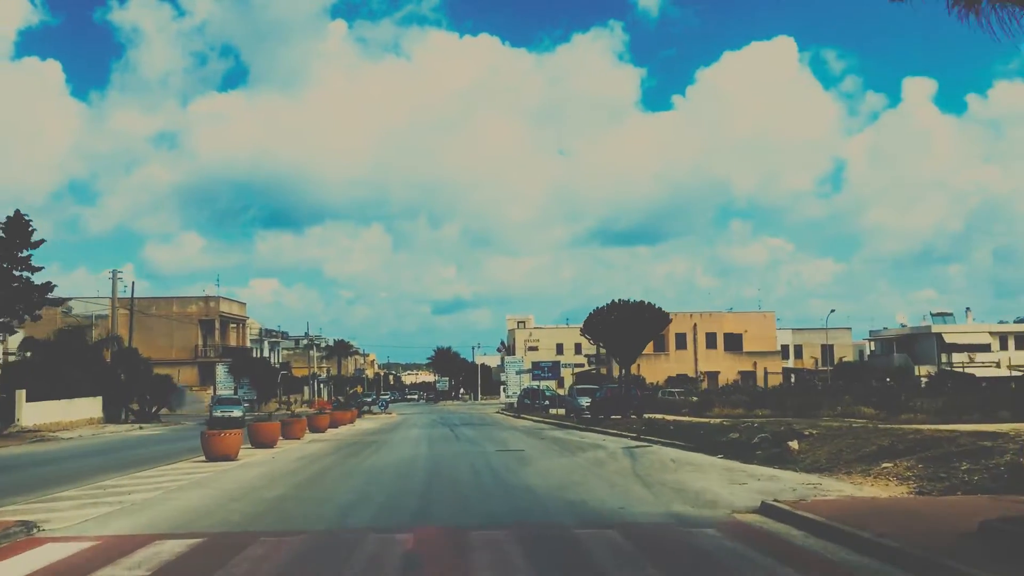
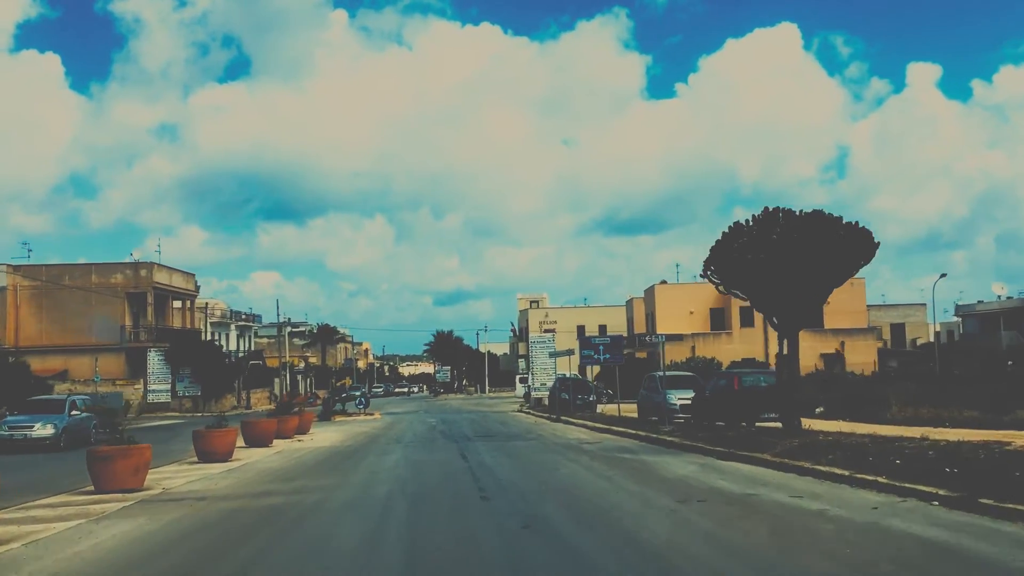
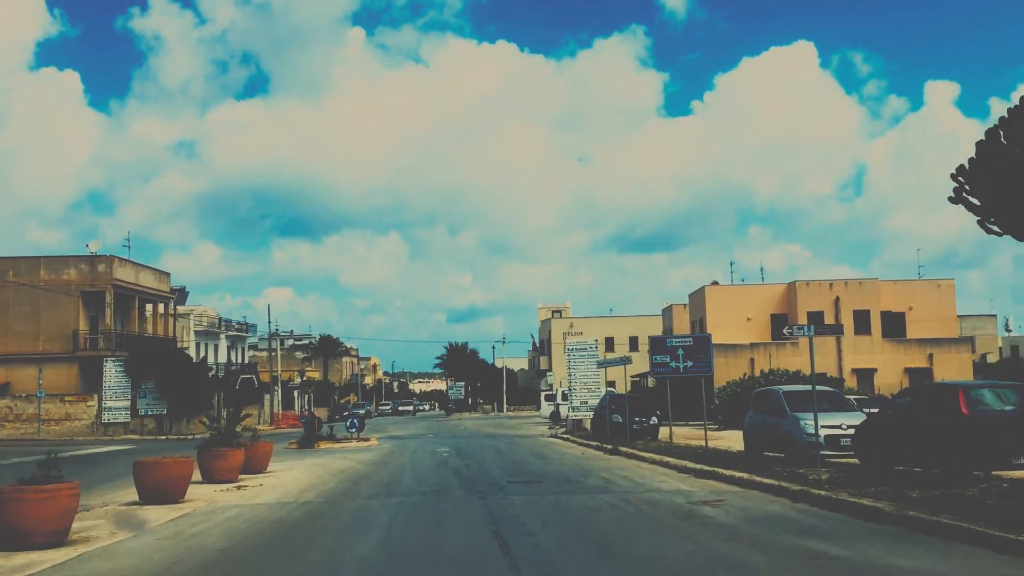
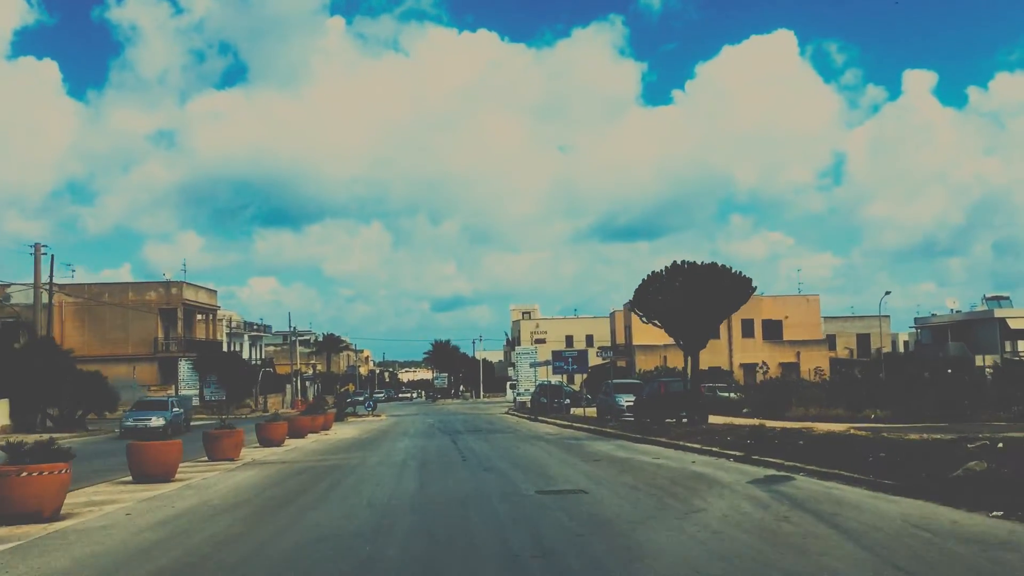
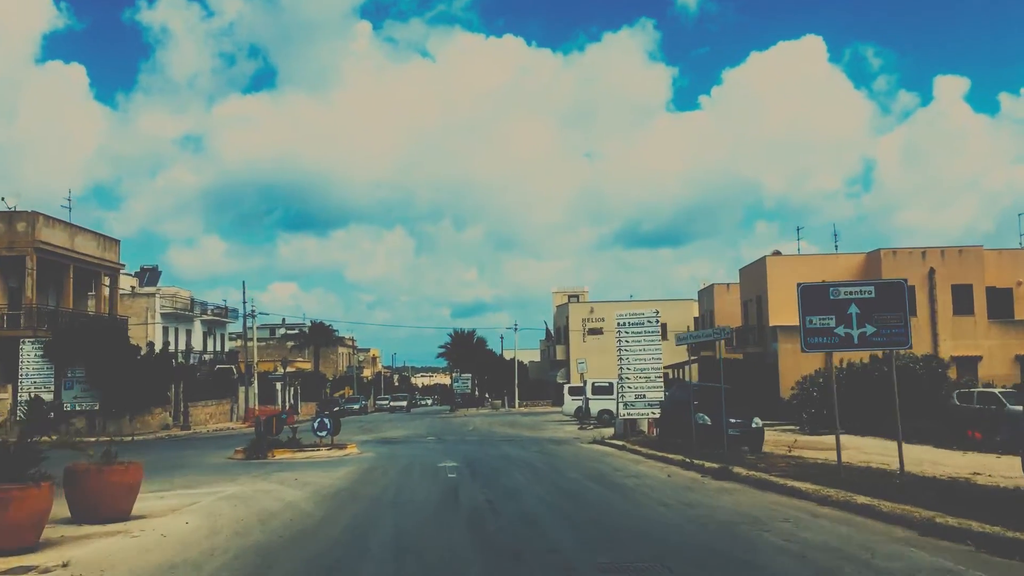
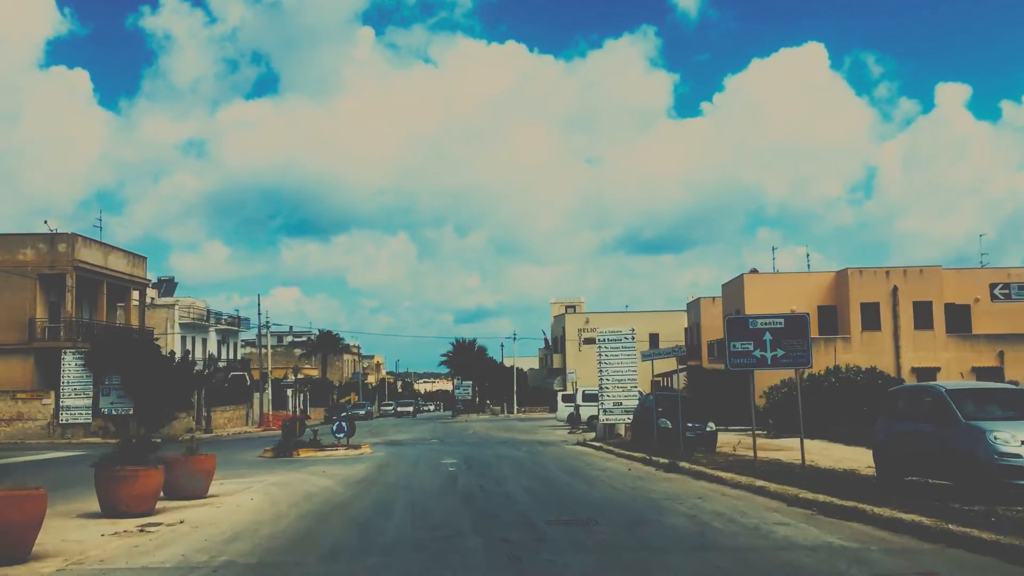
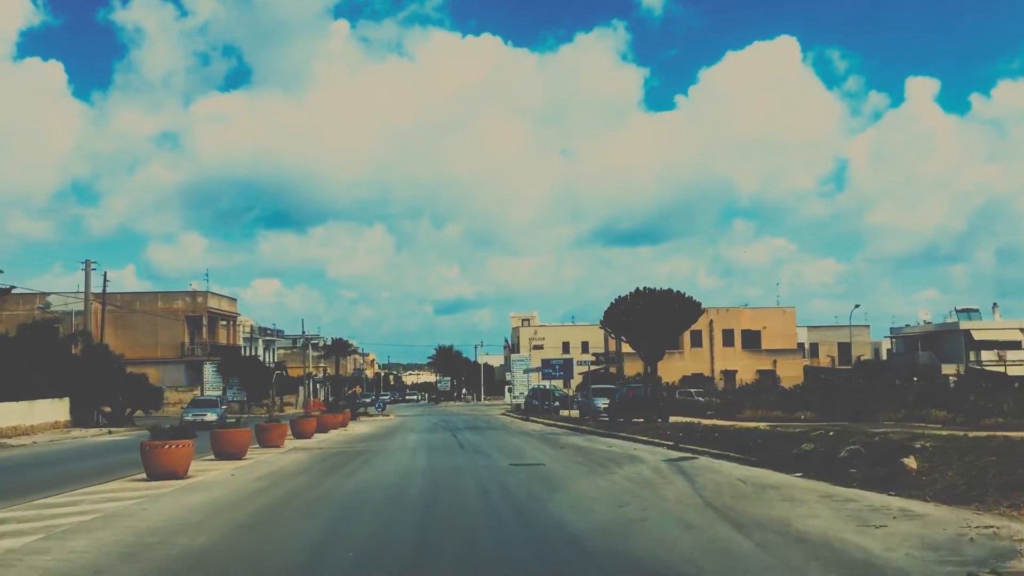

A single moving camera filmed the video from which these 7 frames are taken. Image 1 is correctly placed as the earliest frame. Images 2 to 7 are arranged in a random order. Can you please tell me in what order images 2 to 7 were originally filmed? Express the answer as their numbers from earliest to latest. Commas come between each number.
7, 4, 2, 3, 6, 5
